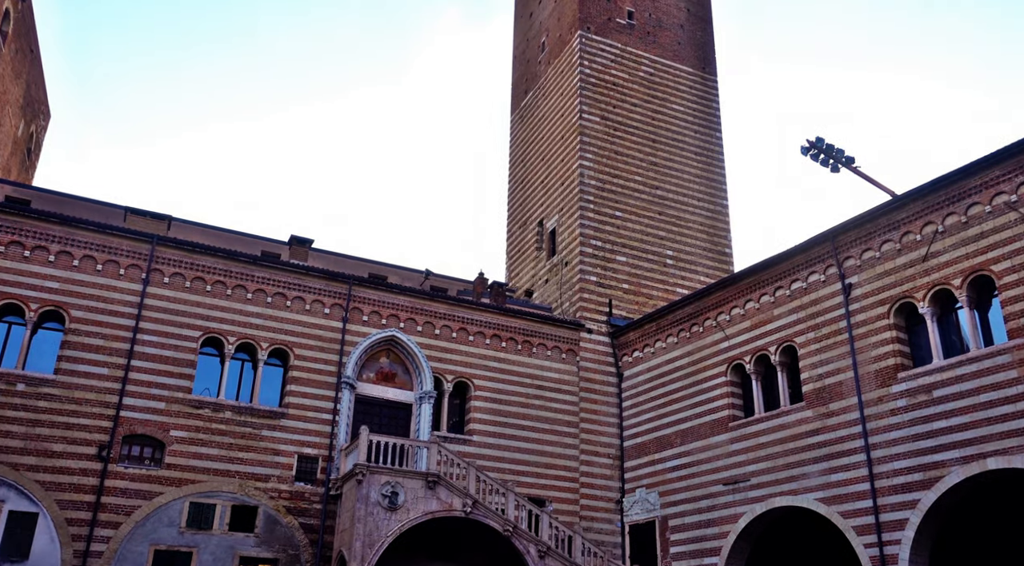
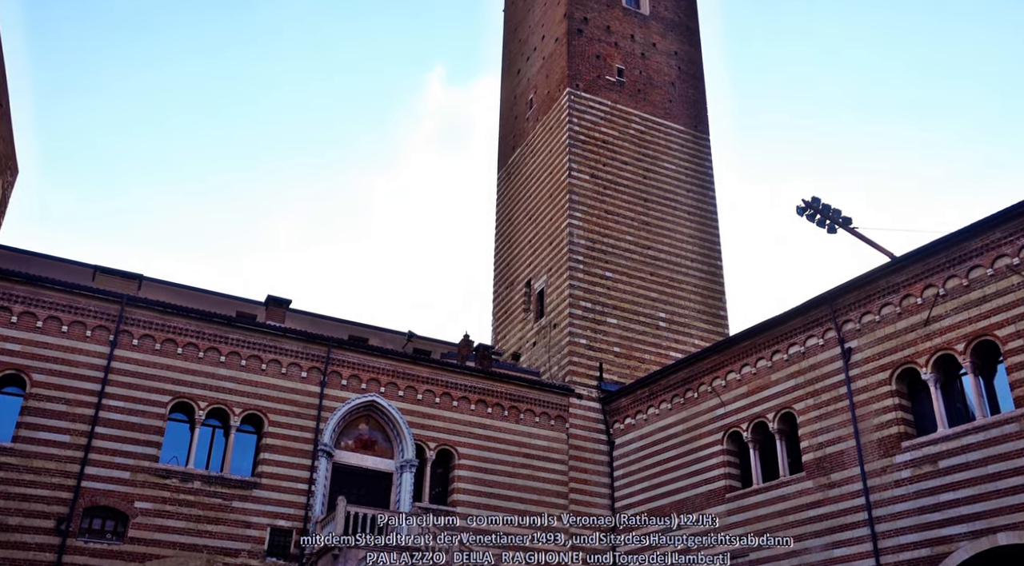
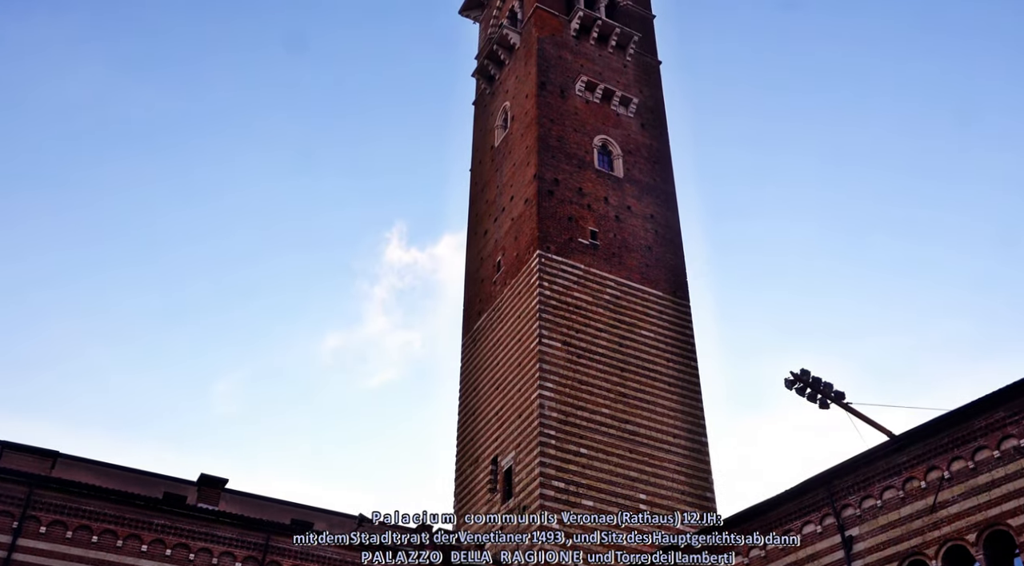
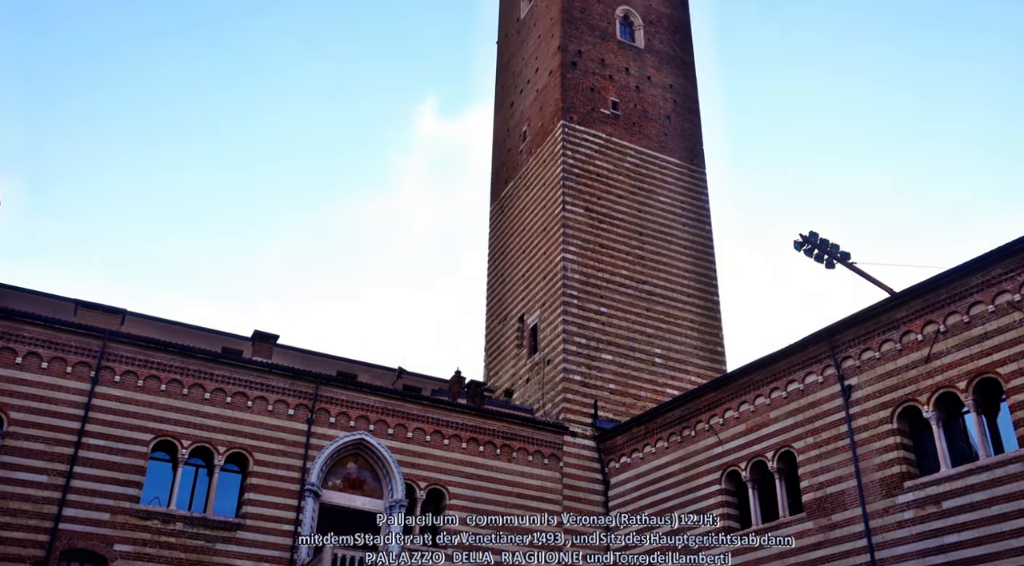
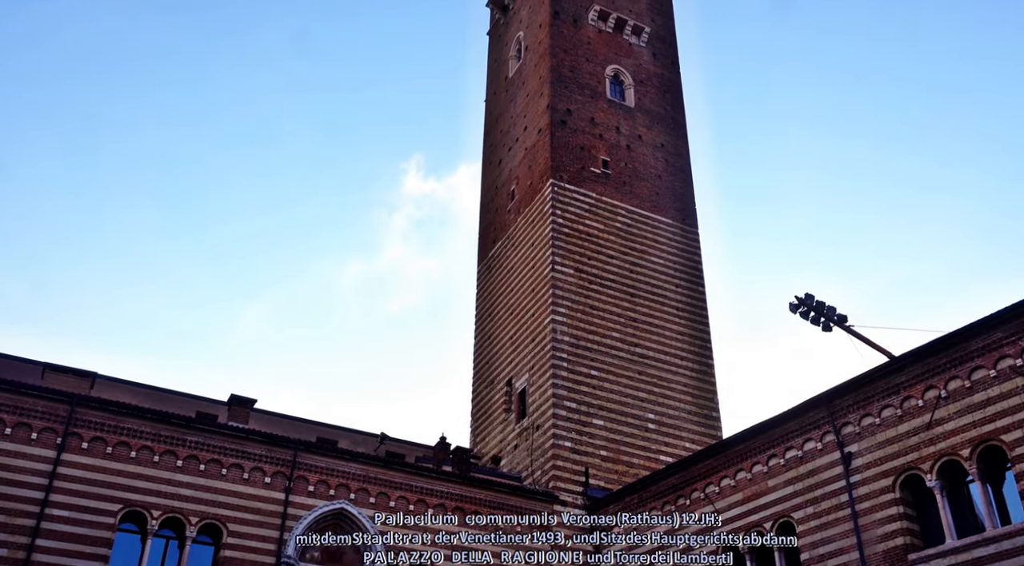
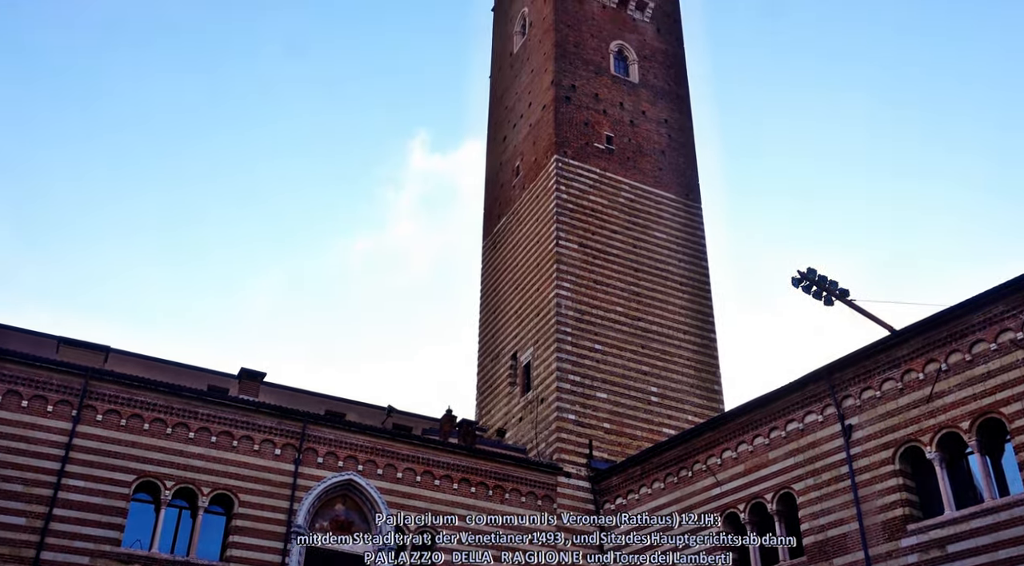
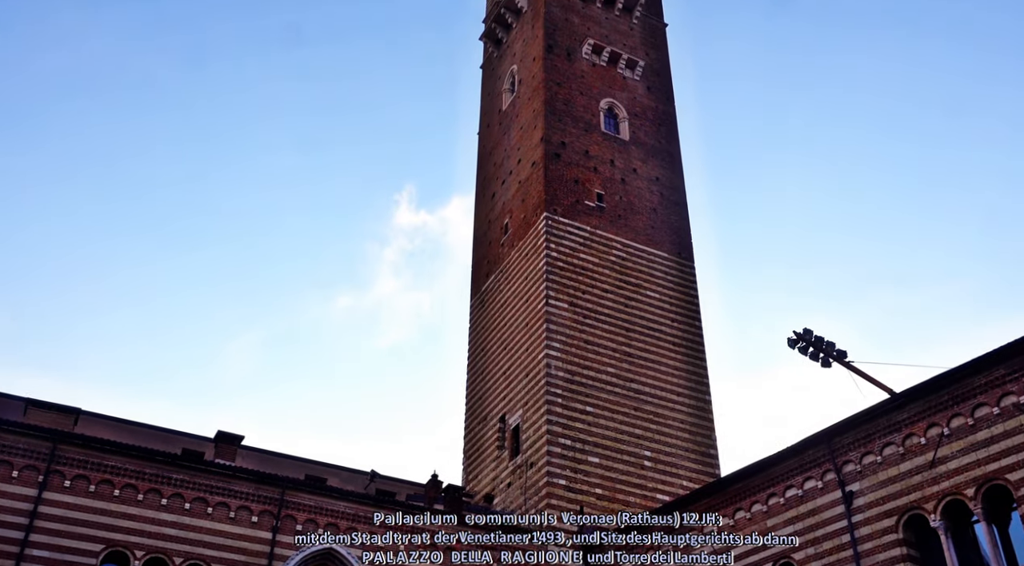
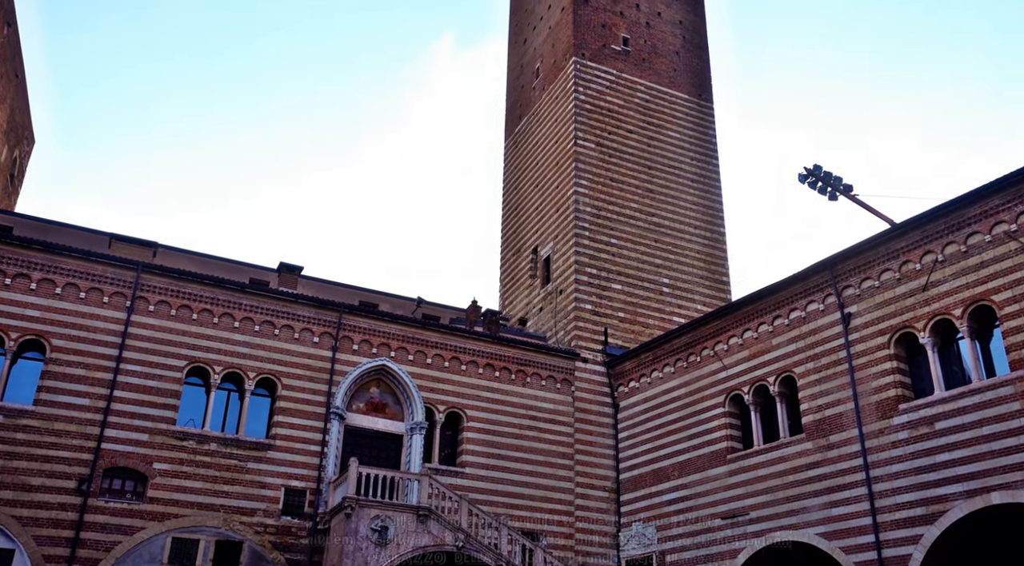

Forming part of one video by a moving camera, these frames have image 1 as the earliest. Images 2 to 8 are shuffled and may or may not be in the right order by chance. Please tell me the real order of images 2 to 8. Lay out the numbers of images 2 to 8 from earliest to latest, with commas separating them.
8, 2, 4, 6, 5, 7, 3
